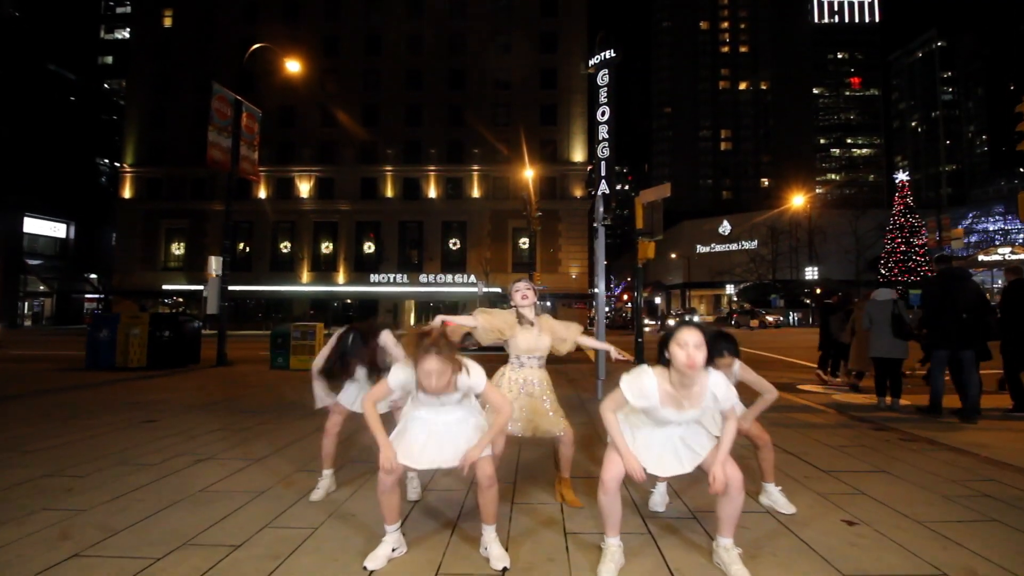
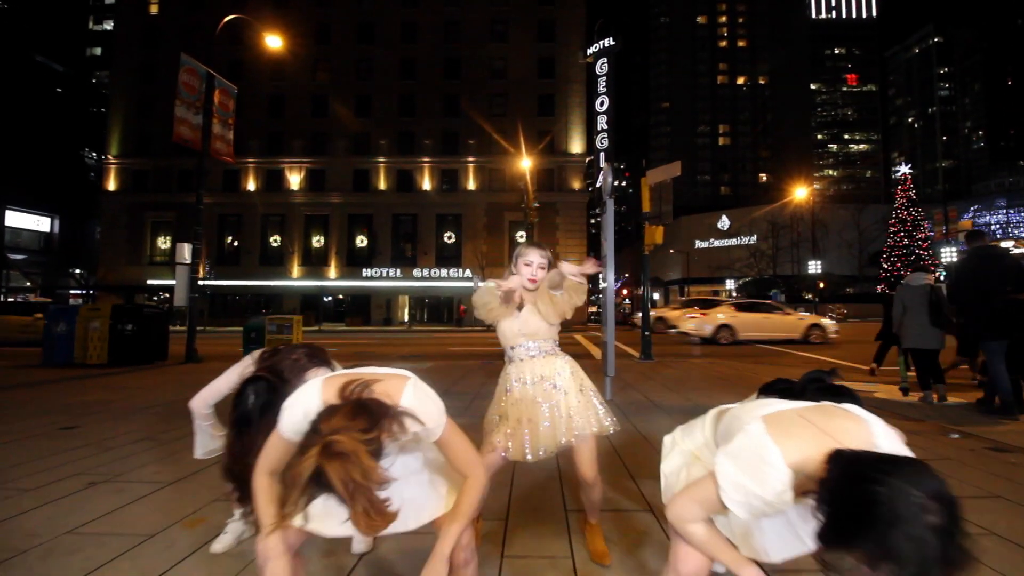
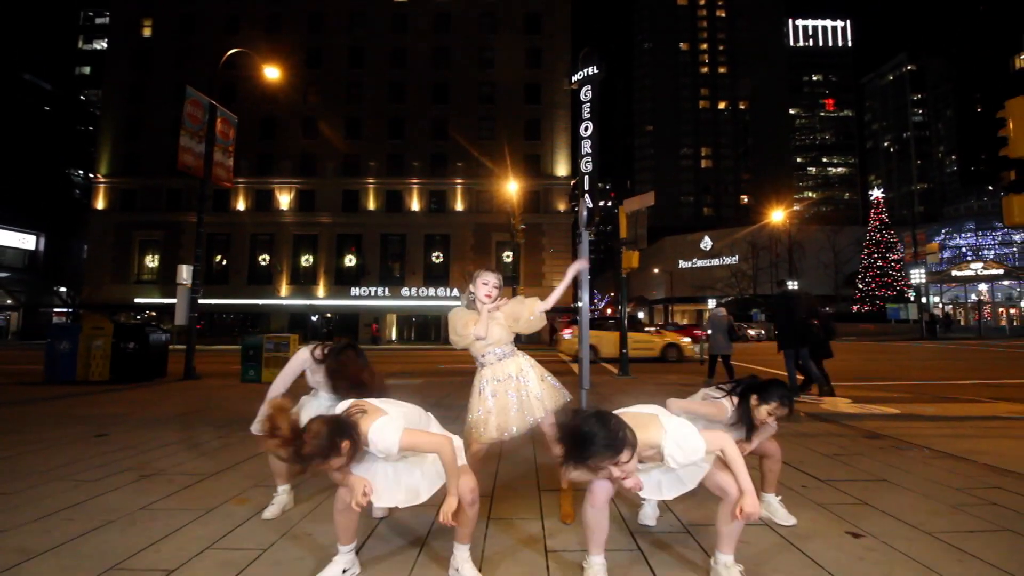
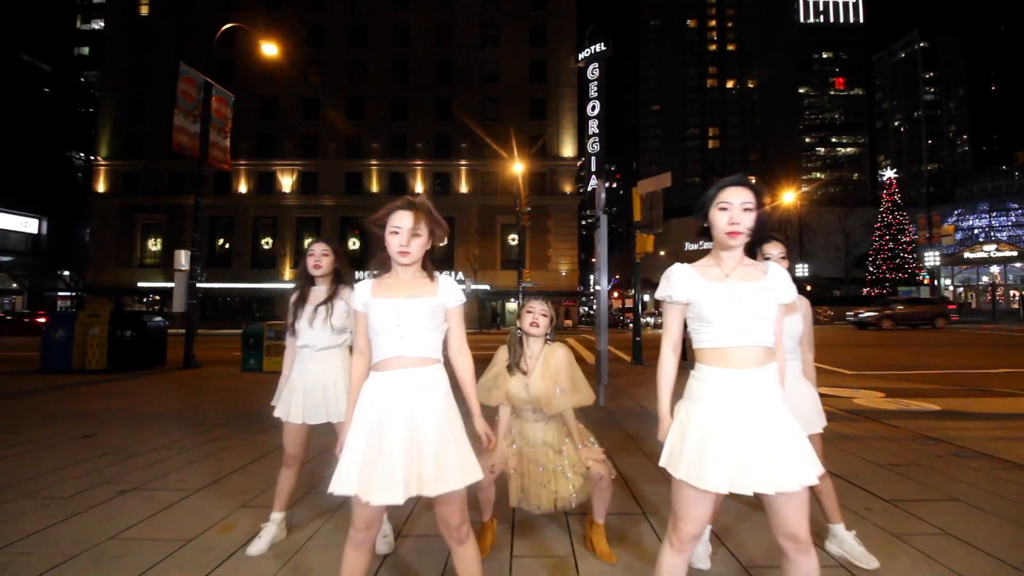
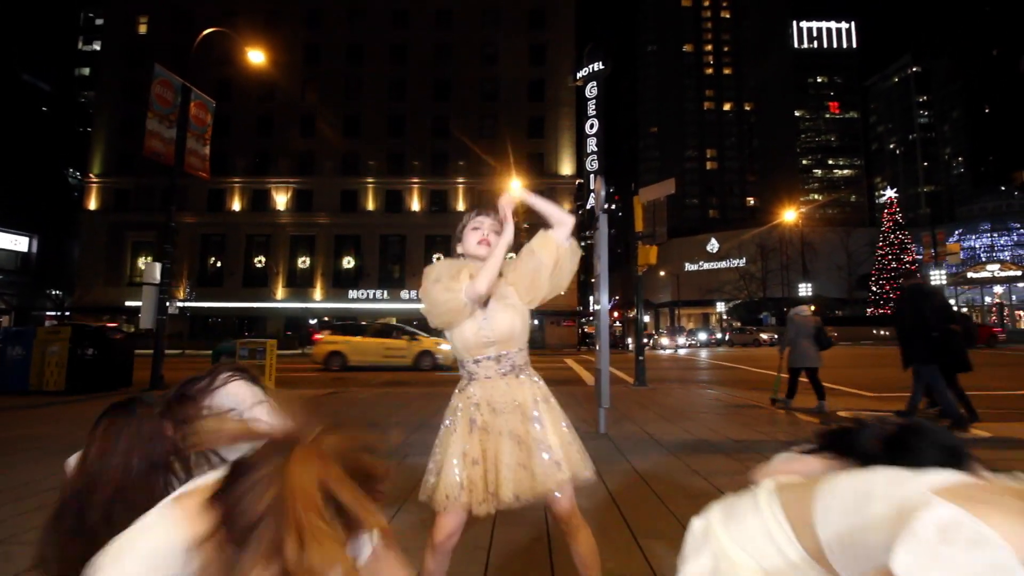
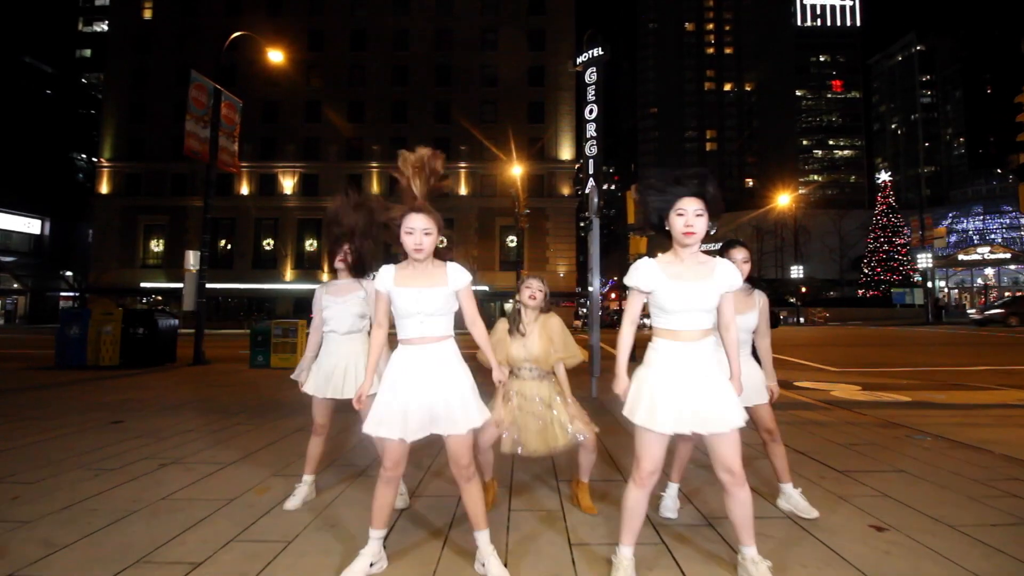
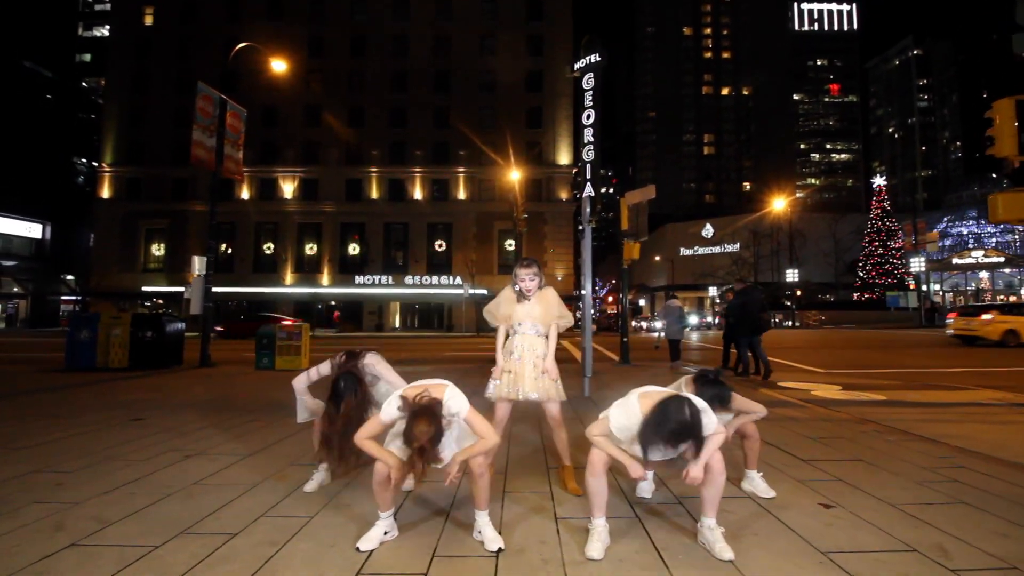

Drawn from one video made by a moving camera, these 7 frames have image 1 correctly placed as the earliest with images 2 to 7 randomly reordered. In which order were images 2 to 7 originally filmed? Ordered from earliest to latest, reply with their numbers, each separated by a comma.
2, 5, 3, 7, 6, 4
